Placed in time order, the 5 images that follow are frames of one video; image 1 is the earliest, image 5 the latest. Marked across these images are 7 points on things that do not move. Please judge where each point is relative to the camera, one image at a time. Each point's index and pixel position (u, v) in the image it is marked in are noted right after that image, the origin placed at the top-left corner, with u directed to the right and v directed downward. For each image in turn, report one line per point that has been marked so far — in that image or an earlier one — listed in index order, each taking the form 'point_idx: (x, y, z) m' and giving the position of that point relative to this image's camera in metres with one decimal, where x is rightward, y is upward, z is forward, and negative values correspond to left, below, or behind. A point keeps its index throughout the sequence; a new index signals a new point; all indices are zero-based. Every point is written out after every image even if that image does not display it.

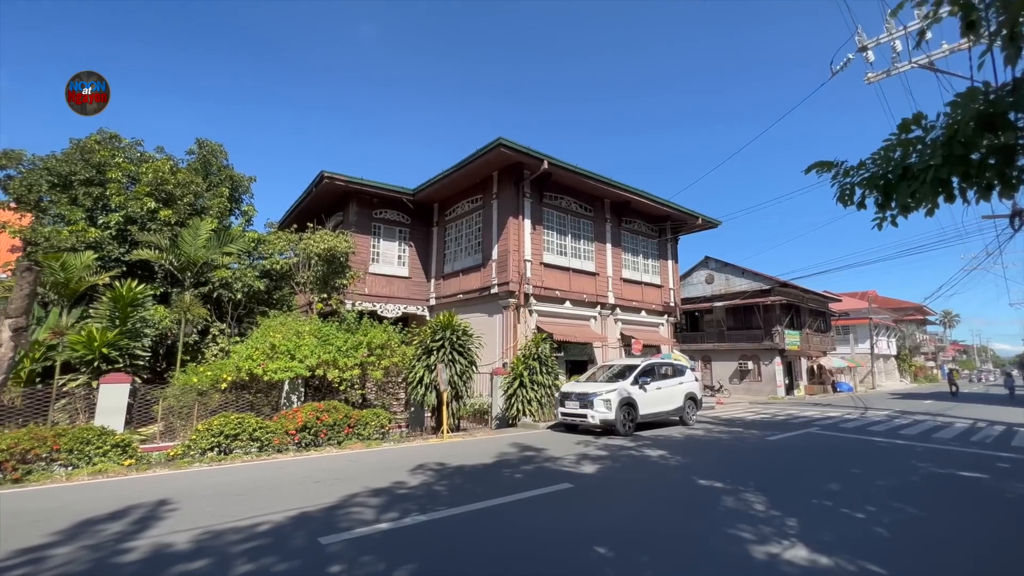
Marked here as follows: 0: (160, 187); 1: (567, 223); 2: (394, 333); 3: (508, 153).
0: (-12.1, +3.5, +15.5) m
1: (+2.2, +2.6, +18.1) m
2: (-3.3, -1.2, +12.4) m
3: (-0.2, +4.5, +15.1) m
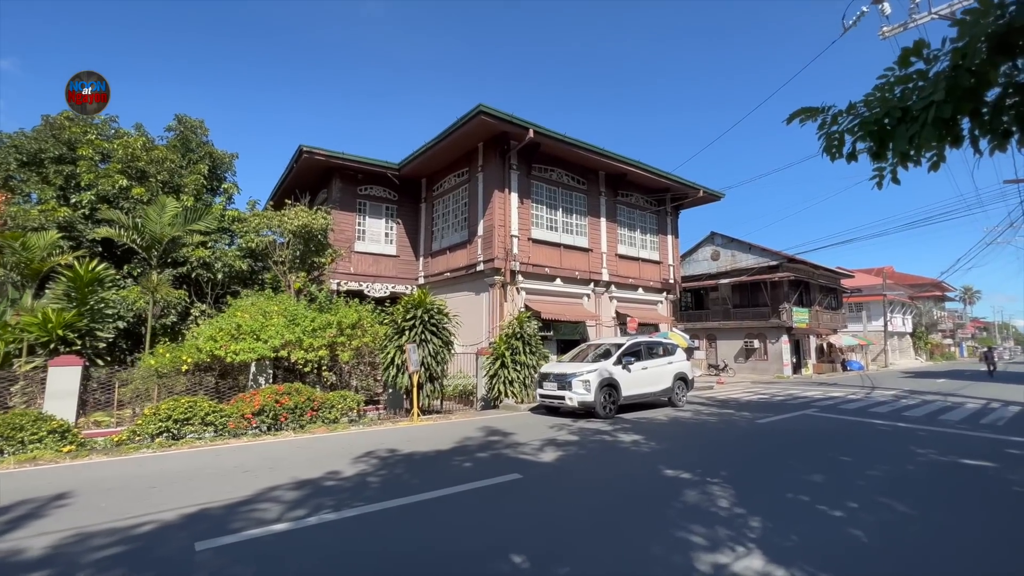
0: (-12.6, +4.1, +15.0) m
1: (+1.7, +3.5, +17.3) m
2: (-3.9, -0.6, +11.8) m
3: (-0.7, +5.3, +14.2) m
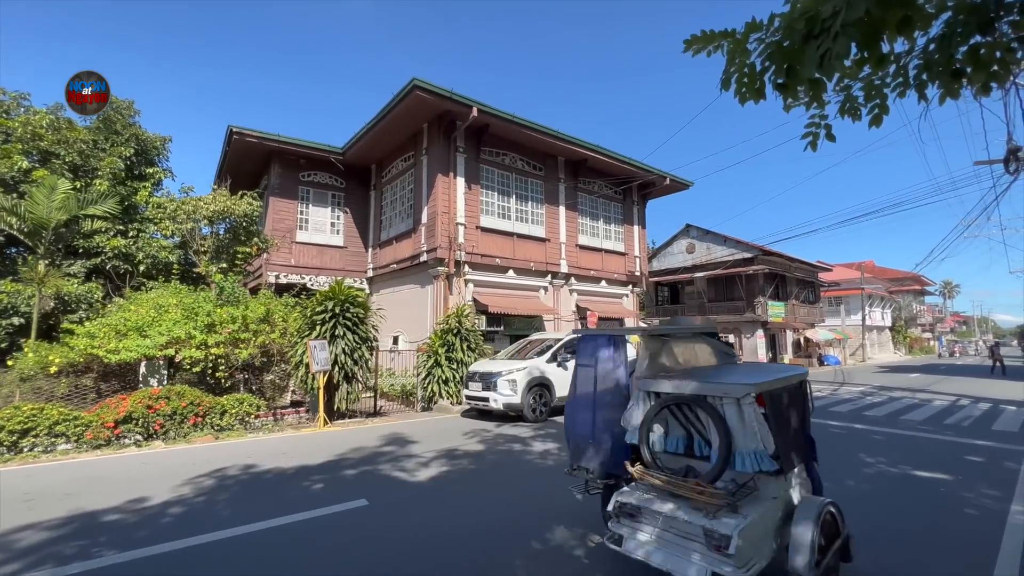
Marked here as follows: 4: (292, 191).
0: (-14.3, +4.4, +13.6) m
1: (-0.1, +3.8, +16.2) m
2: (-5.5, -0.4, +10.6) m
3: (-2.5, +5.5, +13.0) m
4: (-8.2, +3.6, +16.9) m
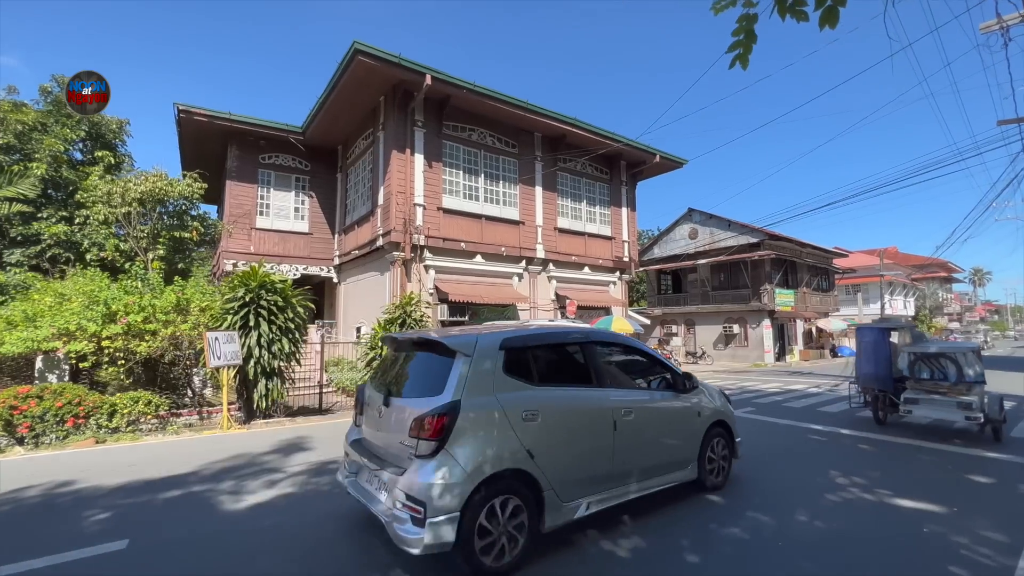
0: (-15.4, +4.6, +12.8) m
1: (-1.1, +4.2, +14.9) m
2: (-6.7, -0.1, +9.6) m
3: (-3.6, +5.9, +11.8) m
4: (-9.2, +4.0, +15.9) m
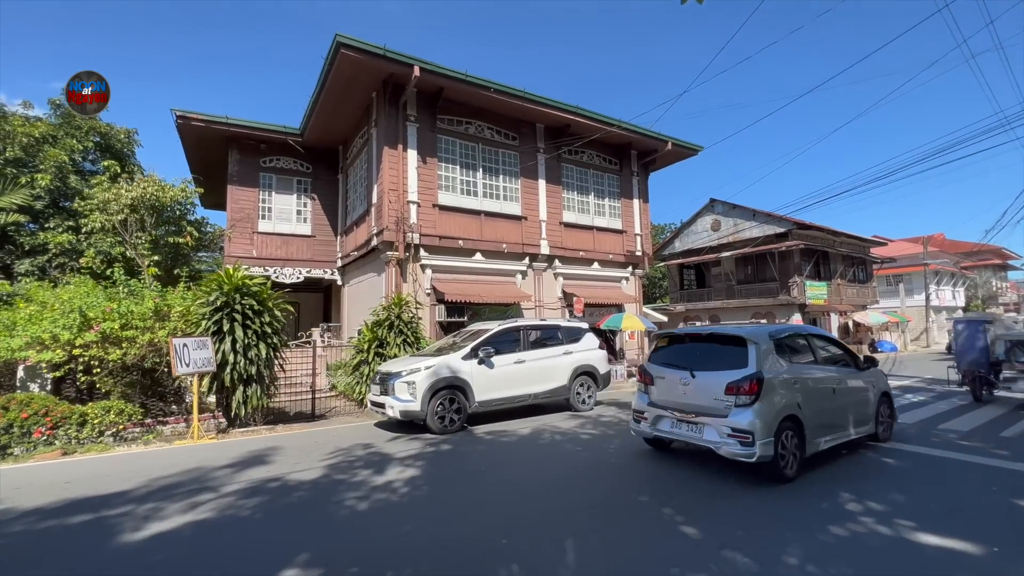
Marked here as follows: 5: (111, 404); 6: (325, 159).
0: (-15.6, +4.3, +13.1) m
1: (-1.1, +4.2, +14.3) m
2: (-6.9, -0.2, +9.4) m
3: (-3.9, +5.9, +11.4) m
4: (-9.1, +3.9, +15.9) m
5: (-6.9, -2.0, +7.9) m
6: (-7.2, +4.9, +17.3) m
